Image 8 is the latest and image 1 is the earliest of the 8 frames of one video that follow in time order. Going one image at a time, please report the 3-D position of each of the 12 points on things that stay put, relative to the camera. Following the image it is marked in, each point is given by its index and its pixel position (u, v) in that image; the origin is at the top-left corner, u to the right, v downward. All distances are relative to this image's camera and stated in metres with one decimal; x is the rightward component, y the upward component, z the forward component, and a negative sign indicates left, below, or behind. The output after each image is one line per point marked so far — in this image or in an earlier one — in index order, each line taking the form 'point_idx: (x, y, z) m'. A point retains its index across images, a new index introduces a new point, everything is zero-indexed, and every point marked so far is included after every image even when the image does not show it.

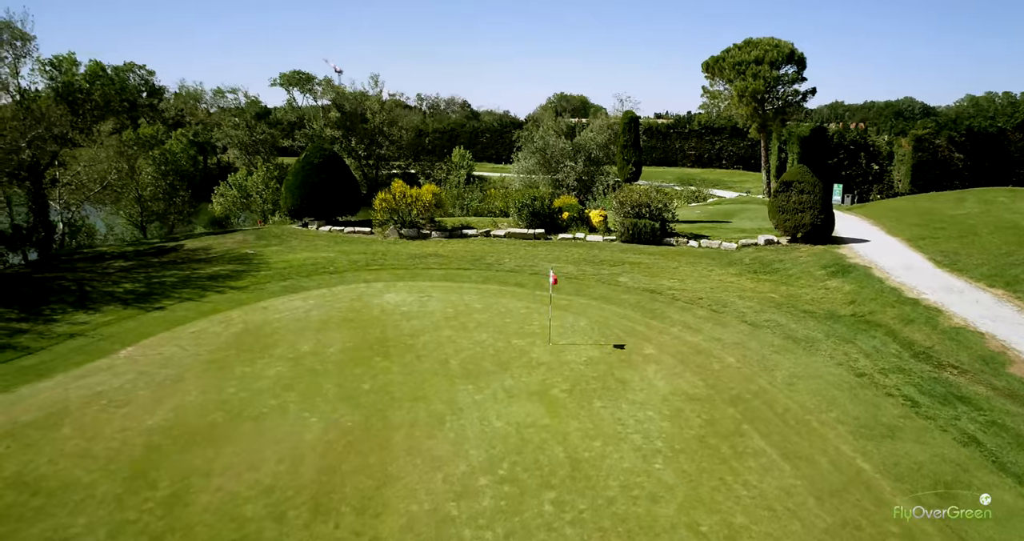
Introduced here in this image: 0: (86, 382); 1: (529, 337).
0: (-5.5, -1.5, +9.3) m
1: (+0.3, -1.1, +11.5) m
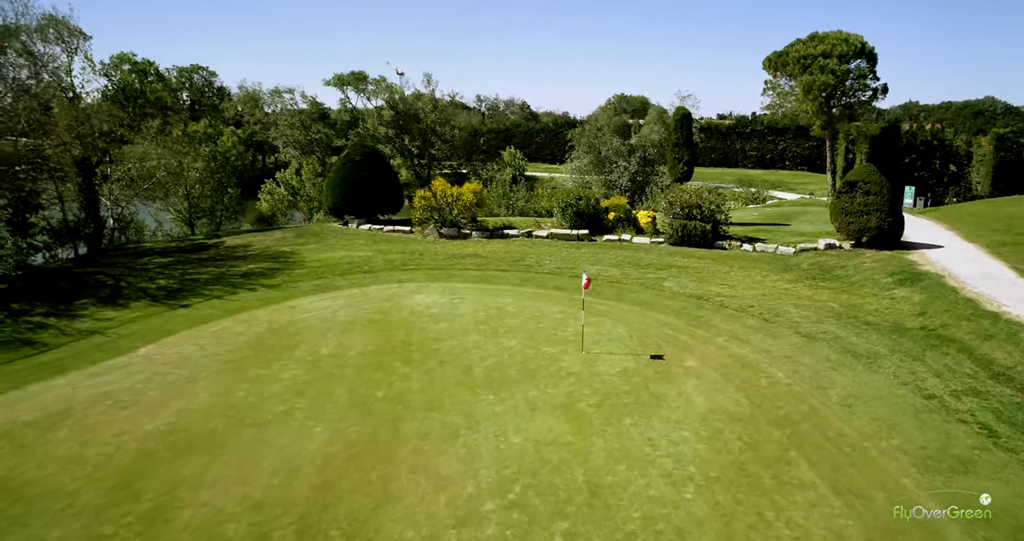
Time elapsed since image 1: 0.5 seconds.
0: (-5.2, -1.4, +9.0) m
1: (+0.7, -1.1, +10.7) m
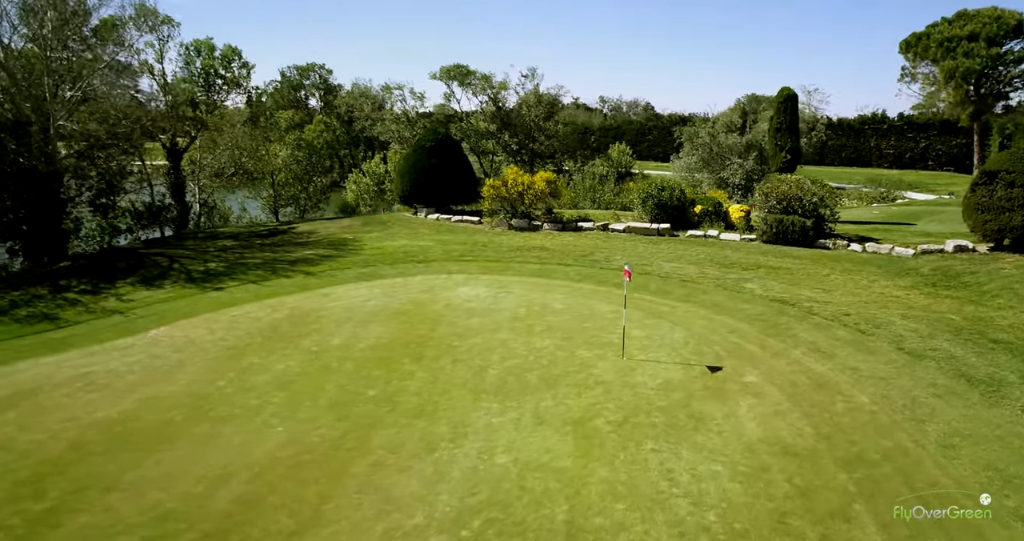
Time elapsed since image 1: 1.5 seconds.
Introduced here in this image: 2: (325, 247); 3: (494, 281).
0: (-5.0, -1.1, +8.5) m
1: (+1.1, -1.0, +9.2) m
2: (-4.1, +0.5, +15.9) m
3: (-0.3, -0.2, +12.8) m
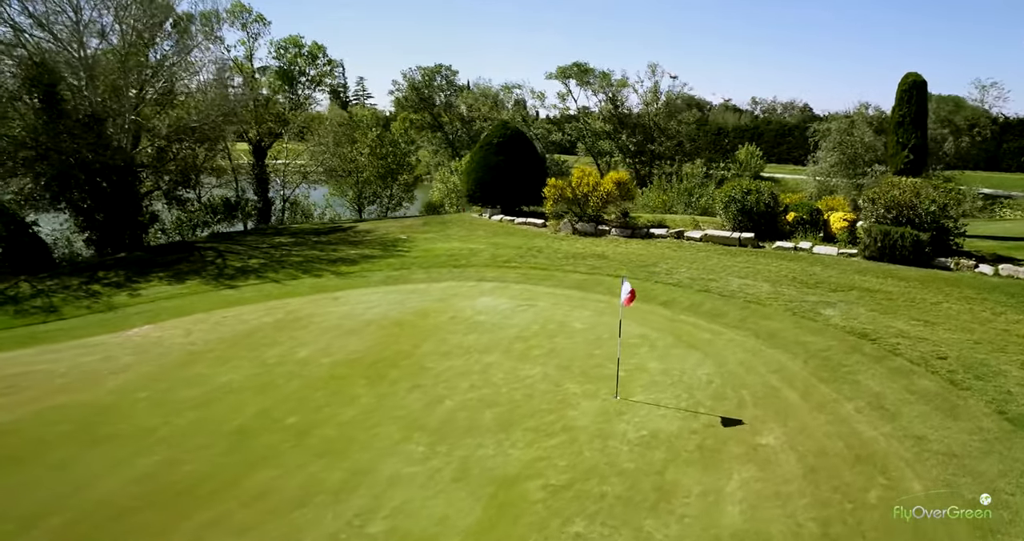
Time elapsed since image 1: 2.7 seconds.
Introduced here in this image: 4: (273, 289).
0: (-5.3, -1.0, +8.1) m
1: (+0.9, -1.2, +7.5) m
2: (-2.9, +0.5, +15.1) m
3: (+0.2, -0.3, +11.3) m
4: (-3.8, -0.3, +11.5) m
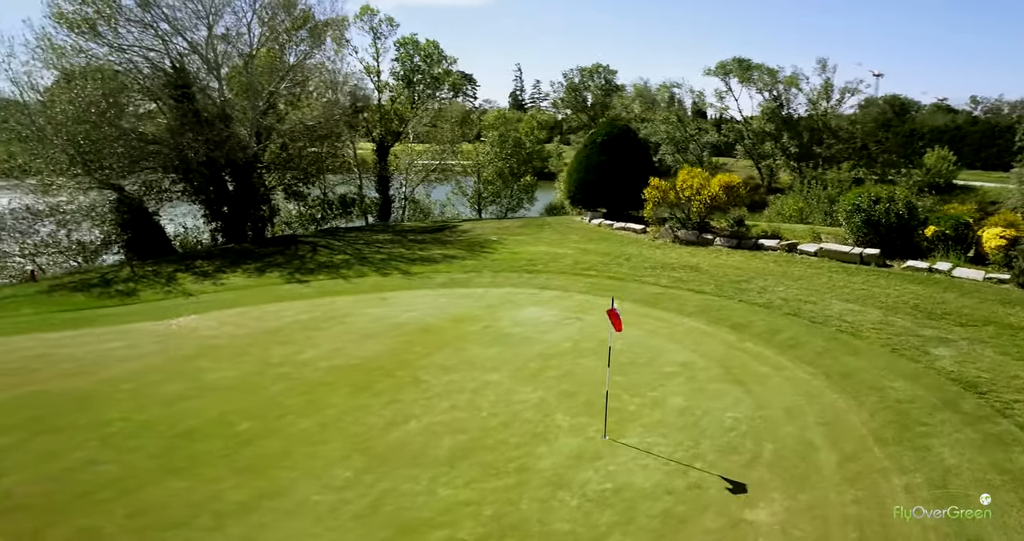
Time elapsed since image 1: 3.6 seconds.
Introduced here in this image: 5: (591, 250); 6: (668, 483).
0: (-5.1, -0.8, +8.4) m
1: (+0.7, -1.3, +6.4) m
2: (-1.0, +0.5, +14.7) m
3: (+1.0, -0.5, +10.3) m
4: (-2.8, -0.2, +11.4) m
5: (+1.5, +0.4, +13.8) m
6: (+1.2, -1.6, +5.3) m
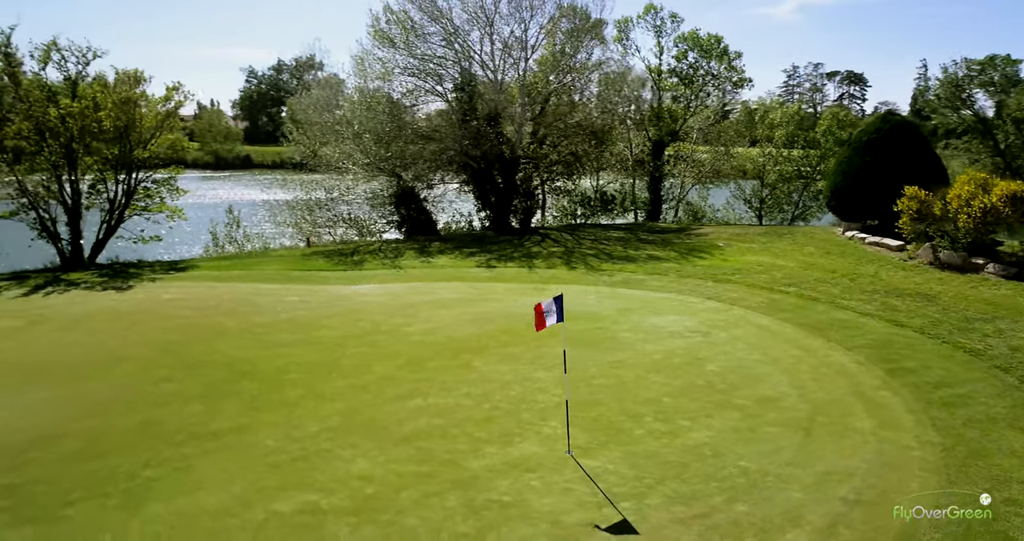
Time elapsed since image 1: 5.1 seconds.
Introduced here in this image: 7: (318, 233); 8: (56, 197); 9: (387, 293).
0: (-3.5, -0.3, +10.4) m
1: (+0.6, -1.3, +5.8) m
2: (+3.2, +0.4, +13.8) m
3: (+2.8, -0.6, +9.0) m
4: (0.0, 0.0, +11.9) m
5: (+5.0, +0.1, +11.8) m
6: (+0.4, -1.5, +4.5) m
7: (-5.1, +1.0, +18.7) m
8: (-8.4, +1.4, +13.2) m
9: (-1.9, -0.3, +10.6) m
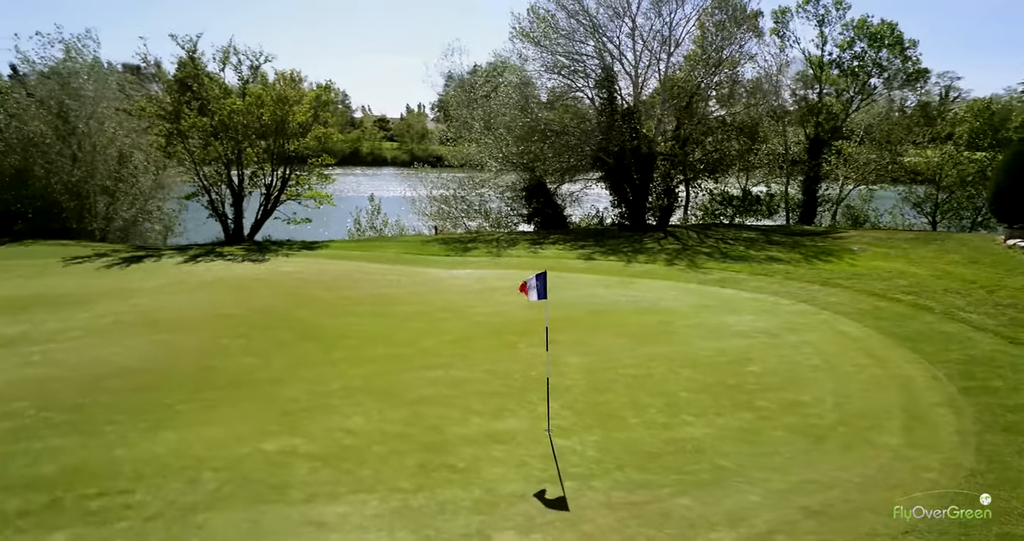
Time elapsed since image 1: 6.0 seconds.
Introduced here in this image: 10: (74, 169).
0: (-2.1, 0.0, +11.2) m
1: (+0.5, -1.1, +5.7) m
2: (+5.3, +0.3, +12.8) m
3: (+3.5, -0.6, +8.2) m
4: (+1.6, +0.1, +11.7) m
5: (+6.4, -0.1, +10.4) m
6: (0.0, -1.4, +4.6) m
7: (-1.5, +1.3, +19.7) m
8: (-6.1, +1.9, +15.2) m
9: (-0.5, -0.1, +11.0) m
10: (-10.7, +2.4, +17.2) m
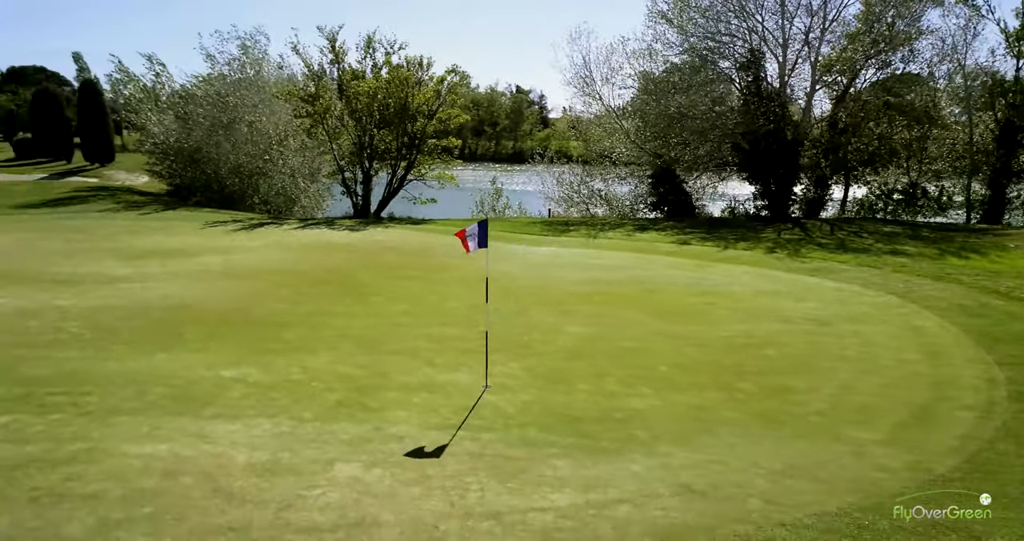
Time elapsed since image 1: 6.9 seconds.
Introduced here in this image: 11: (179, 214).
0: (-0.9, +0.4, +11.4) m
1: (+0.2, -0.8, +5.4) m
2: (+6.7, +0.3, +11.0) m
3: (+3.7, -0.4, +7.1) m
4: (+2.9, +0.3, +10.9) m
5: (+7.2, -0.1, +8.4) m
6: (-0.7, -1.0, +4.5) m
7: (+2.1, +1.6, +19.4) m
8: (-3.5, +2.5, +16.3) m
9: (+0.6, +0.3, +10.8) m
10: (-7.3, +3.3, +19.5) m
11: (-6.9, +1.2, +14.9) m
